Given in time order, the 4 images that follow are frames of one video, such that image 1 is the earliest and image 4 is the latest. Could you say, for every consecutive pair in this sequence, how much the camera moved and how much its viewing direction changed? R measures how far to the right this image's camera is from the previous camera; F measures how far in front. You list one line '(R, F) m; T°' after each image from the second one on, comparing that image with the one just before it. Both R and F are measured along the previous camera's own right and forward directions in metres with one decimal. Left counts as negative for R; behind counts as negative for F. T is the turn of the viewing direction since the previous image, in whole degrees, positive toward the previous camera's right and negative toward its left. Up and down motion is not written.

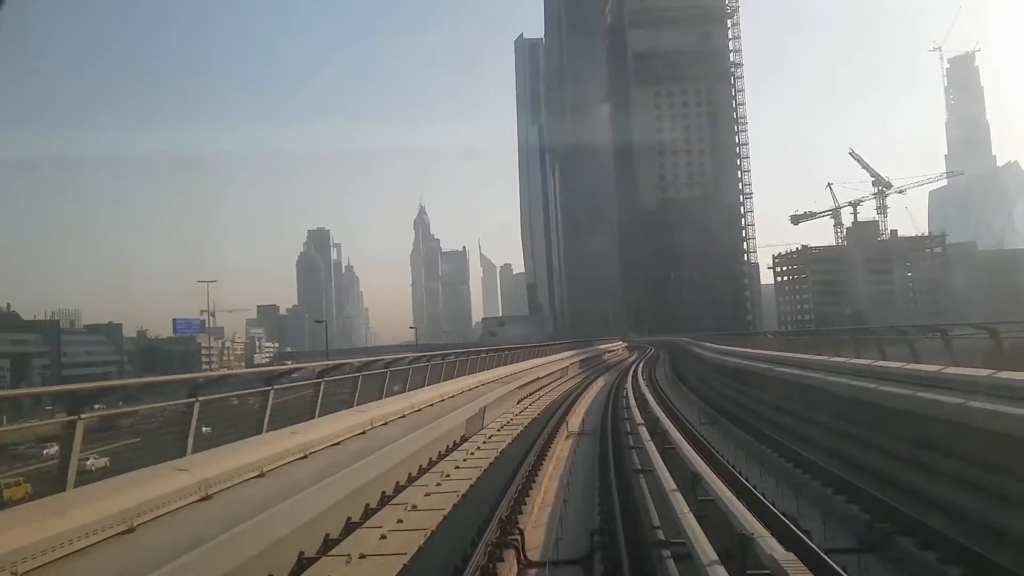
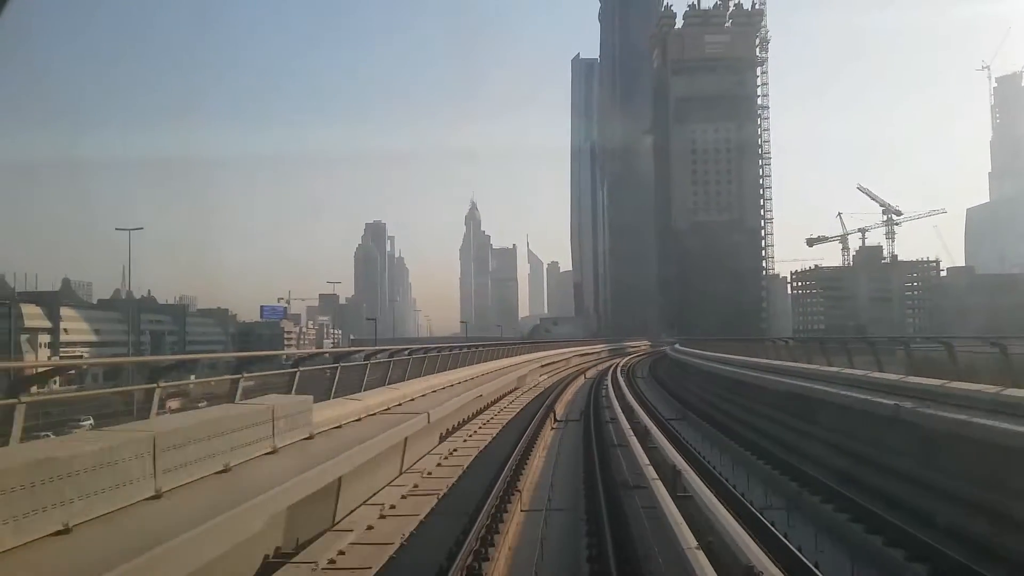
(-0.1, -1.9) m; -3°
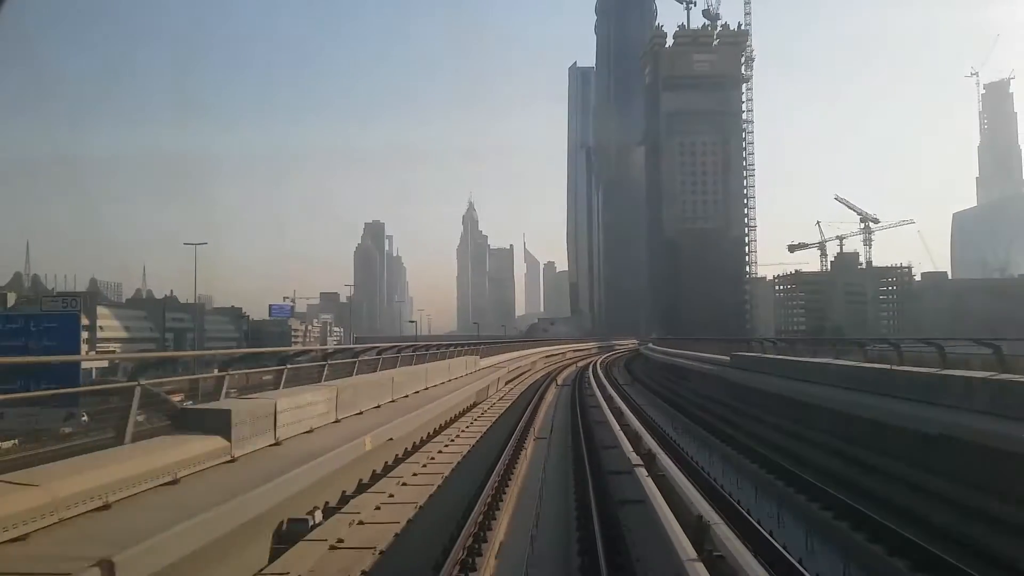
(-0.1, -0.8) m; 0°
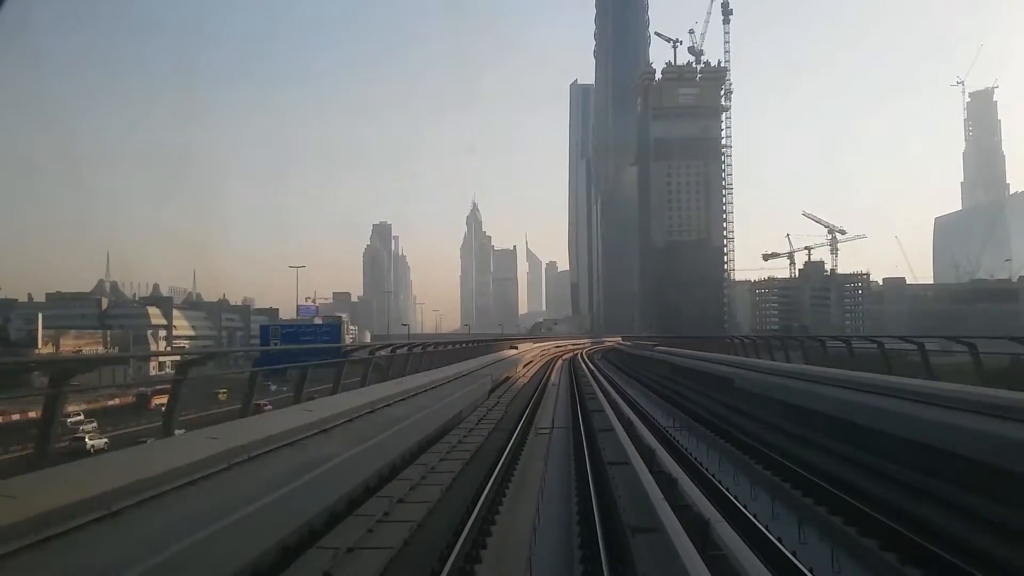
(-0.1, -1.9) m; 0°
